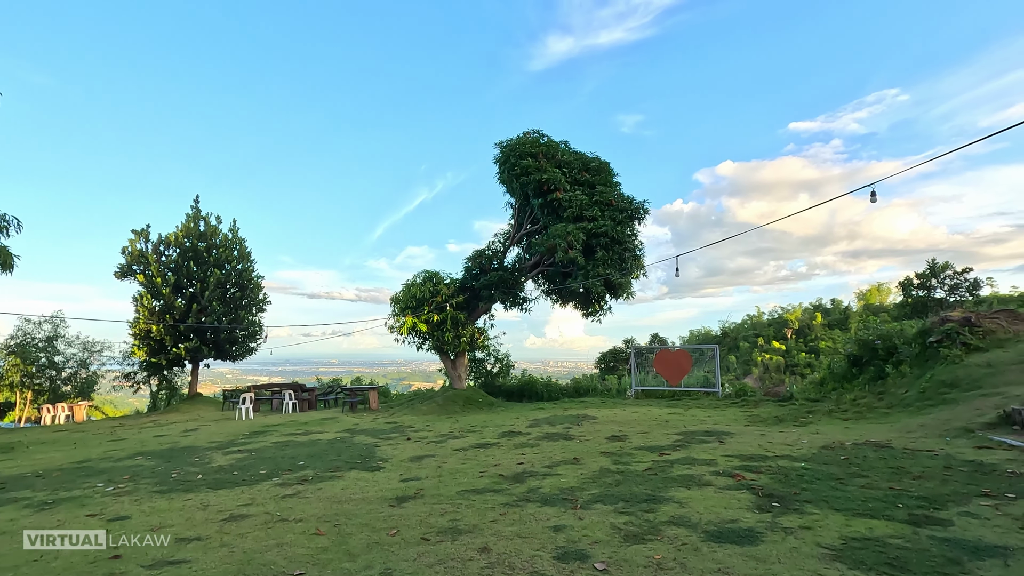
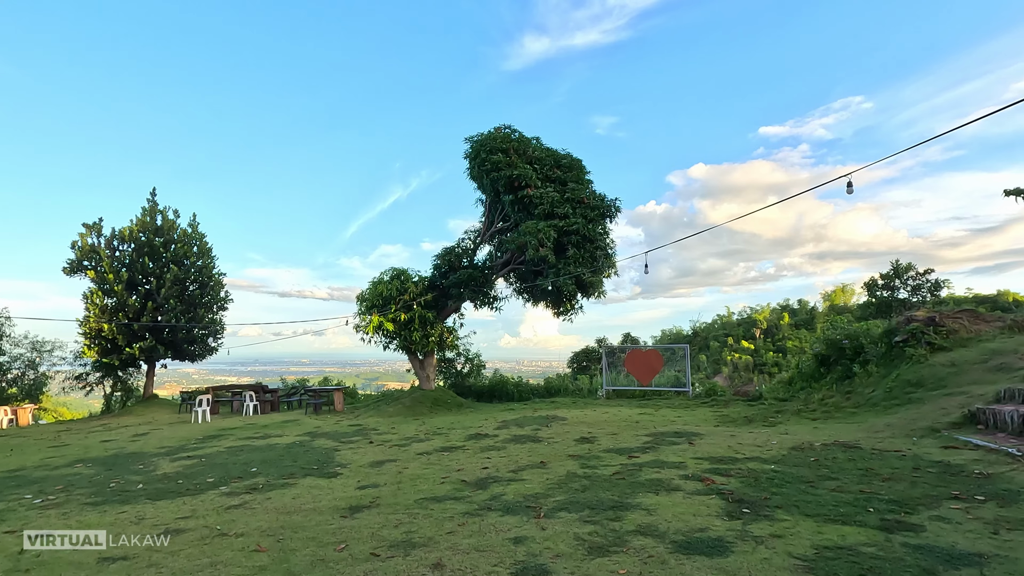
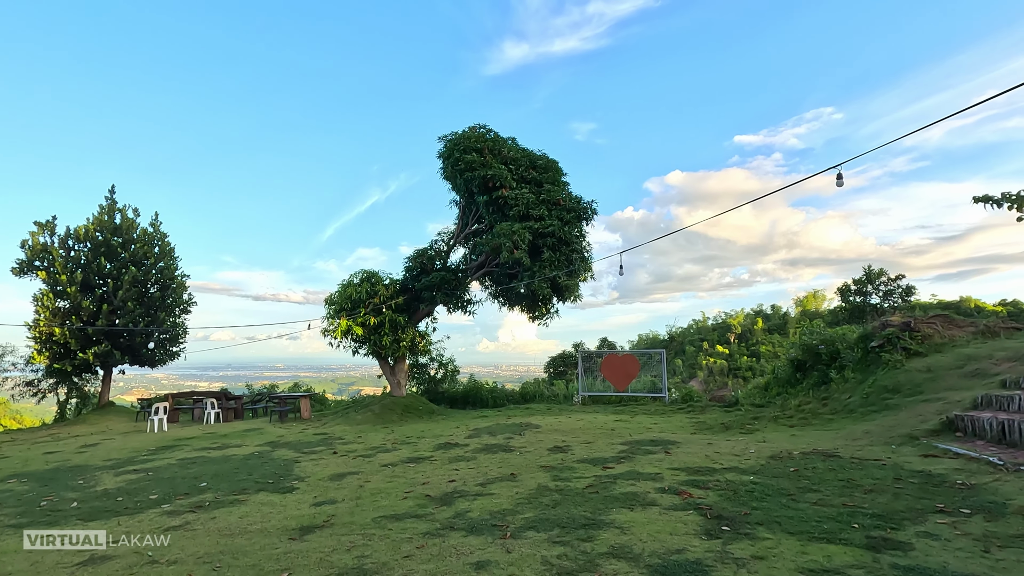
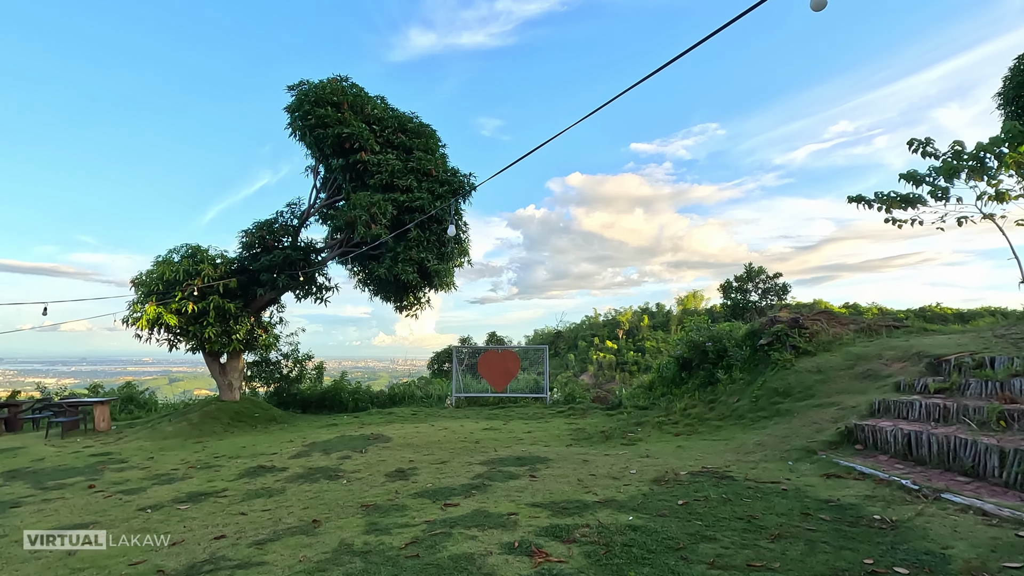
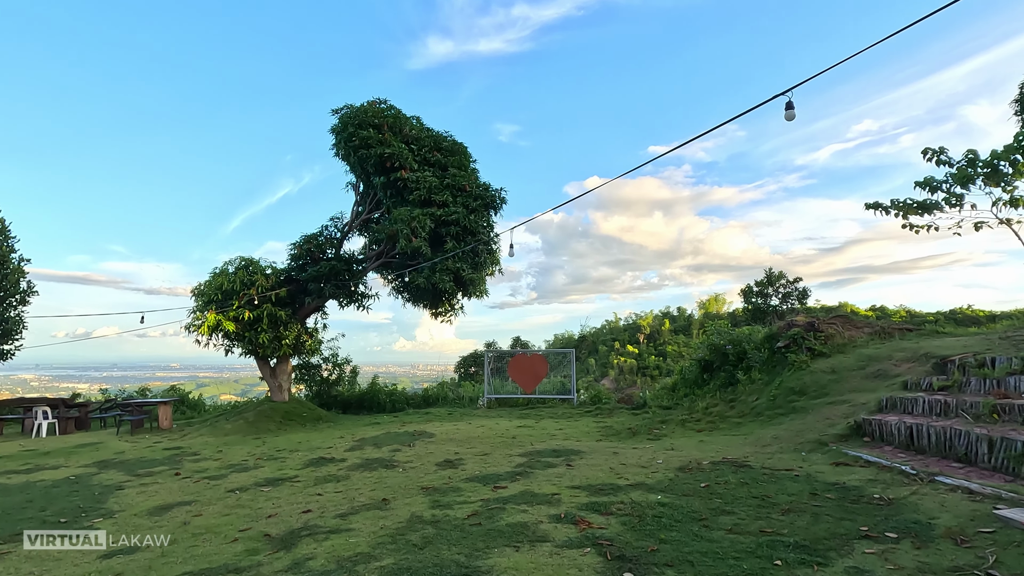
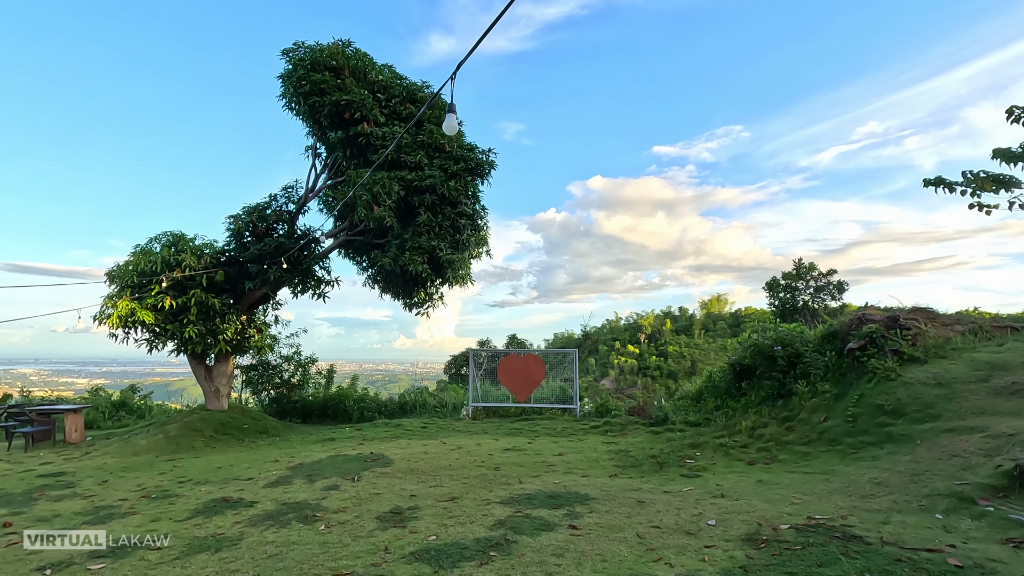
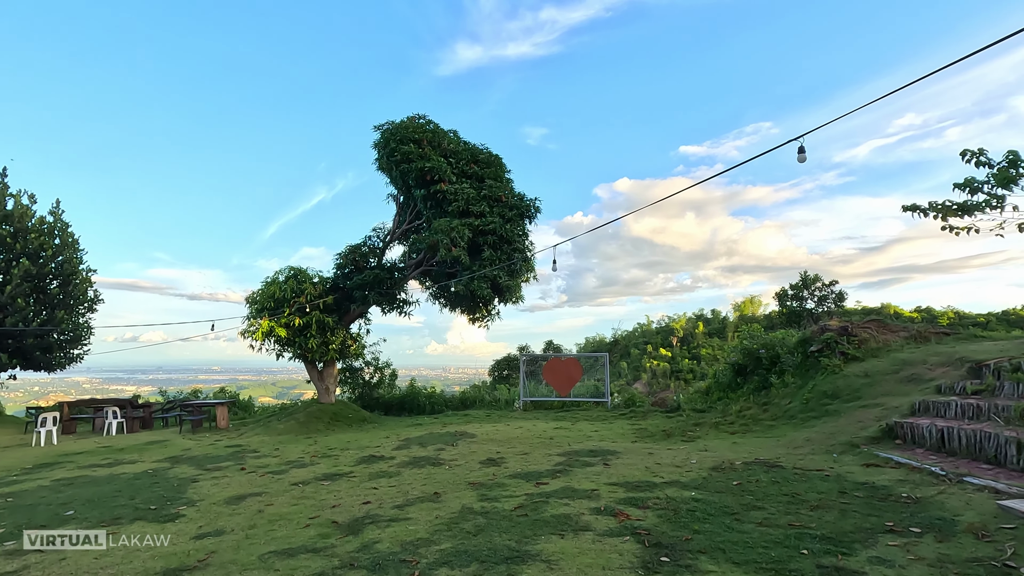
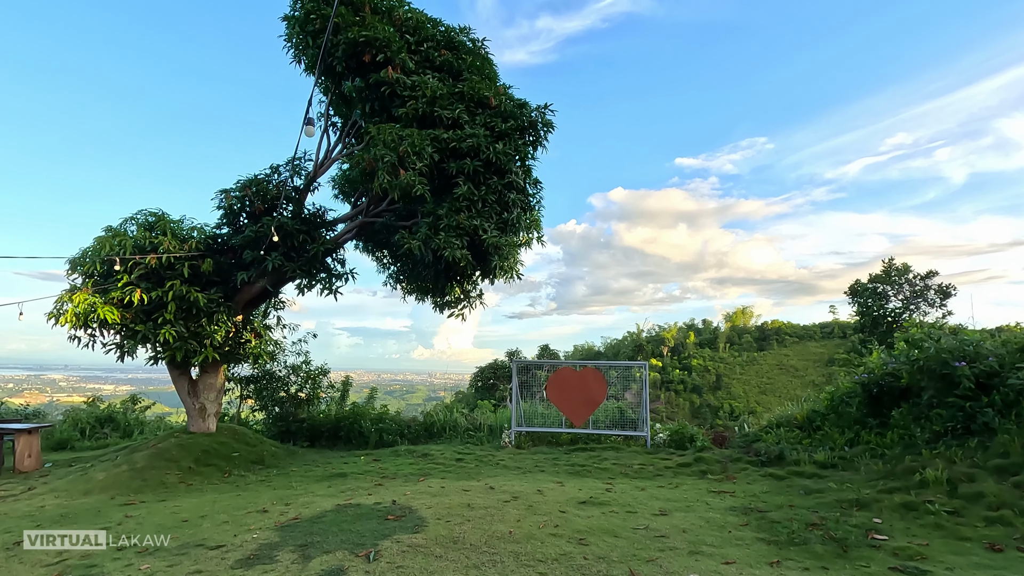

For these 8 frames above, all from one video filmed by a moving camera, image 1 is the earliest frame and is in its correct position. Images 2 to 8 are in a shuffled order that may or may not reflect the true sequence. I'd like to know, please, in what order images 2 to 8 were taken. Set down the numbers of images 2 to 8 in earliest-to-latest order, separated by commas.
2, 3, 7, 5, 4, 6, 8
